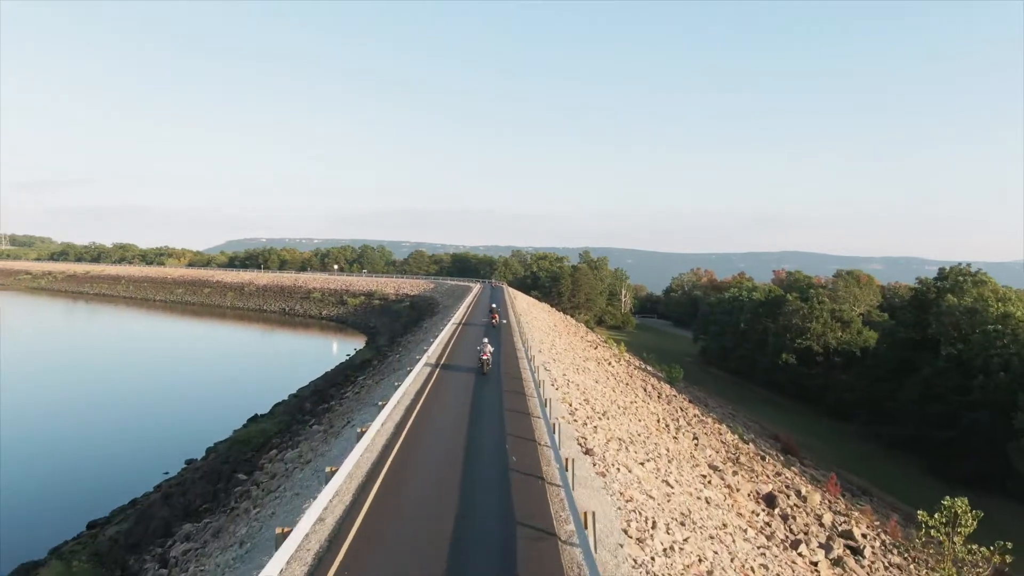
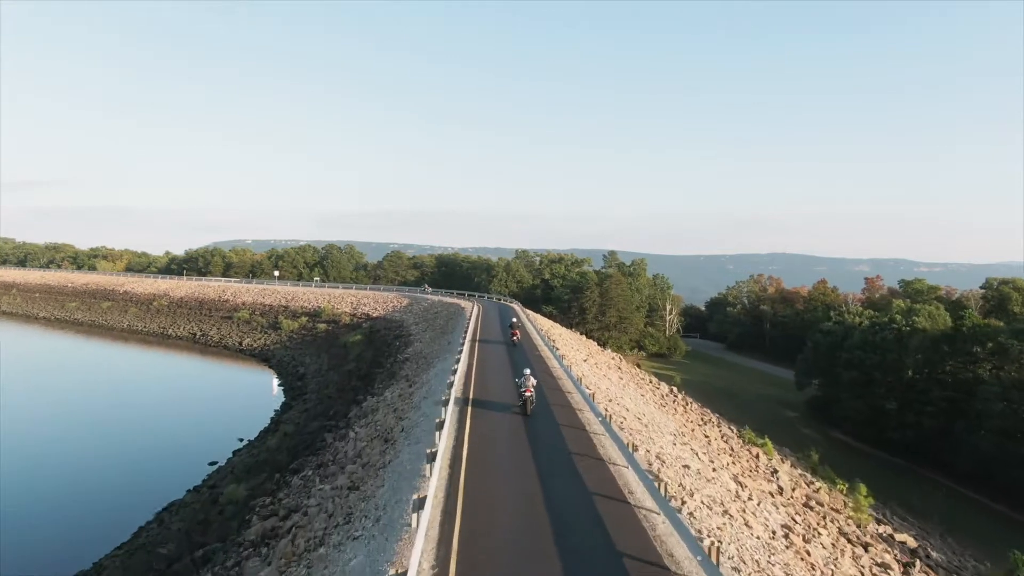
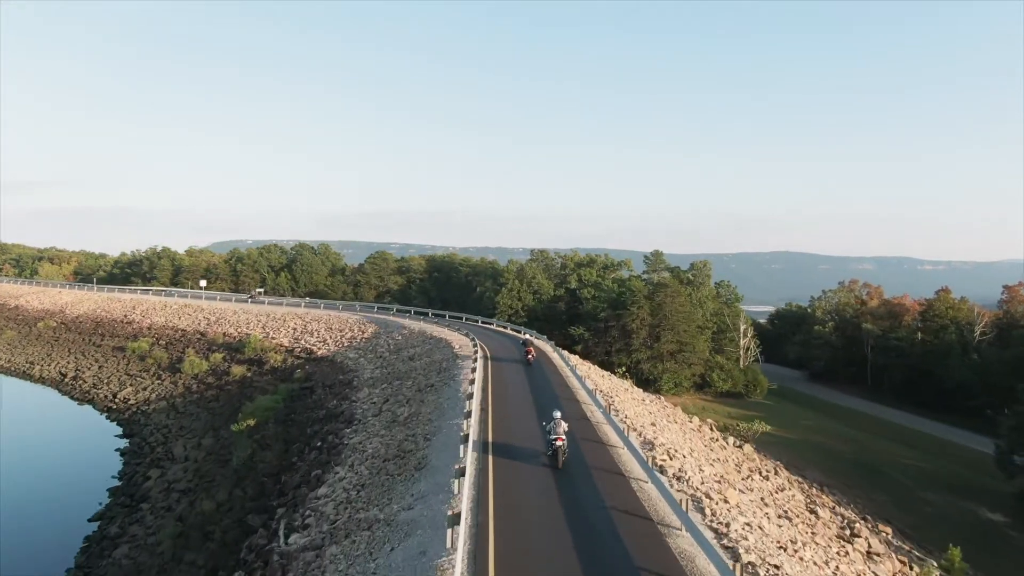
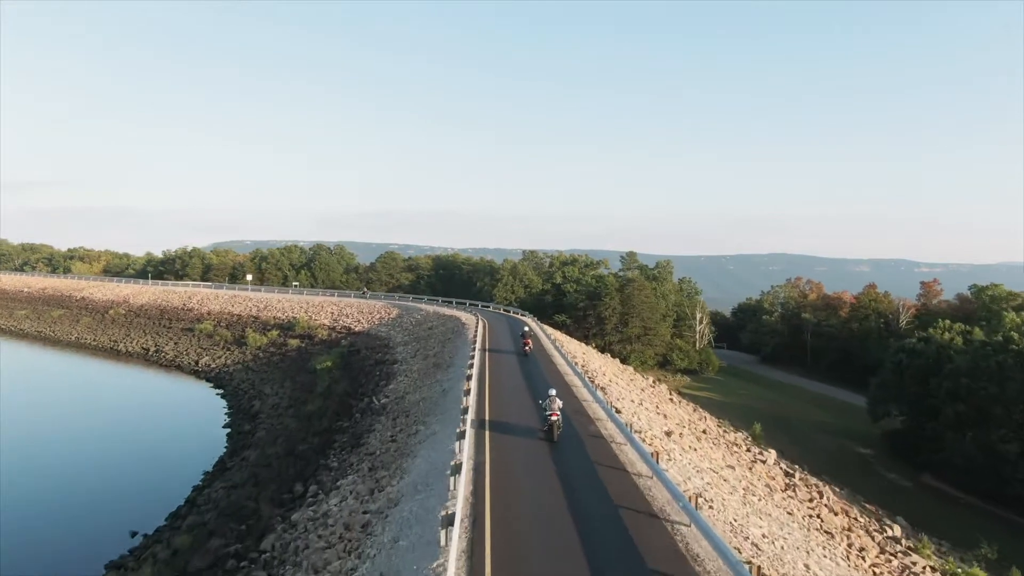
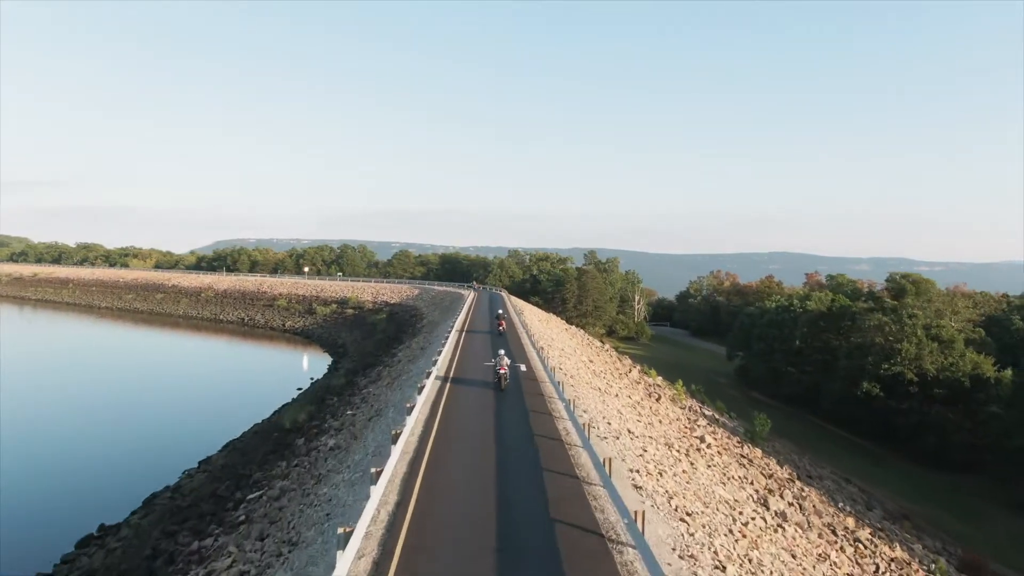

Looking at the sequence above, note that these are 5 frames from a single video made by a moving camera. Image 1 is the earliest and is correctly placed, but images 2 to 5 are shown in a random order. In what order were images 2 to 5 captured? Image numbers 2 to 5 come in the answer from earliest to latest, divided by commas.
5, 2, 4, 3
